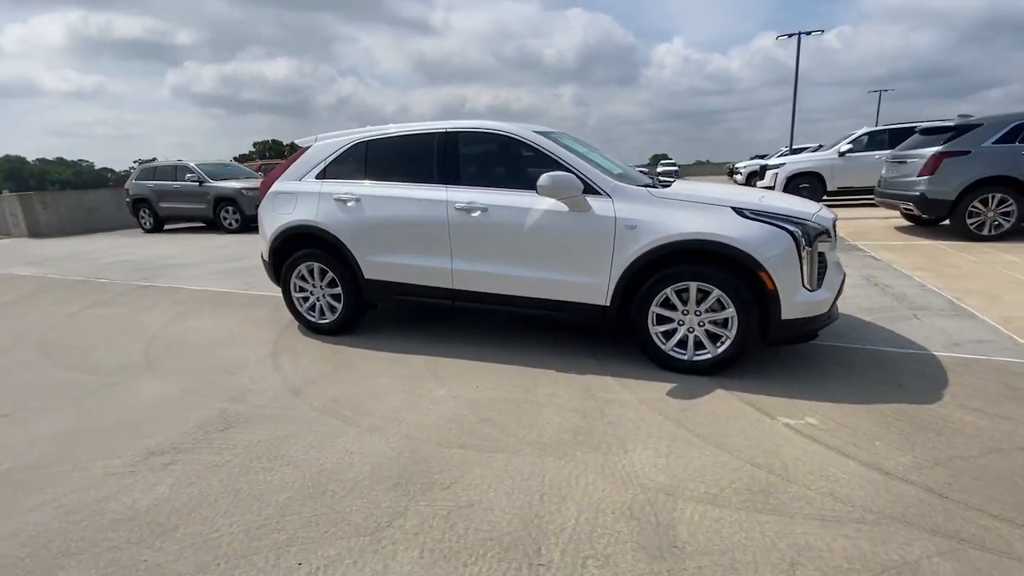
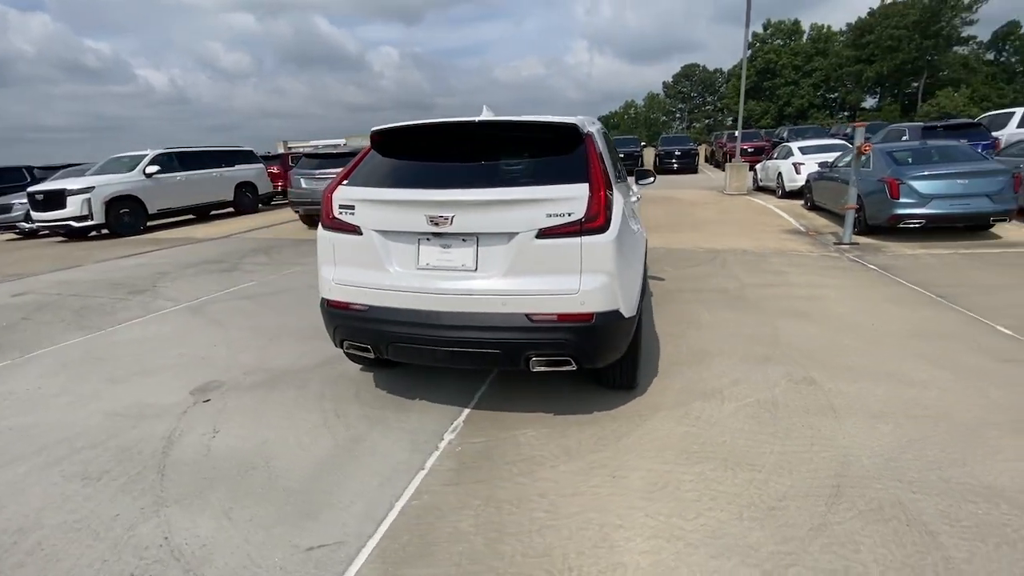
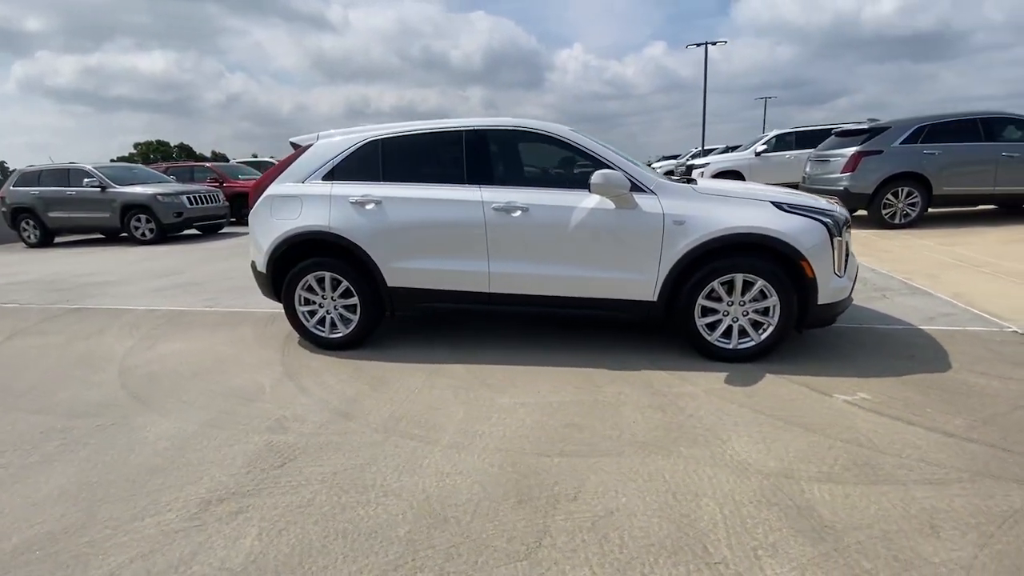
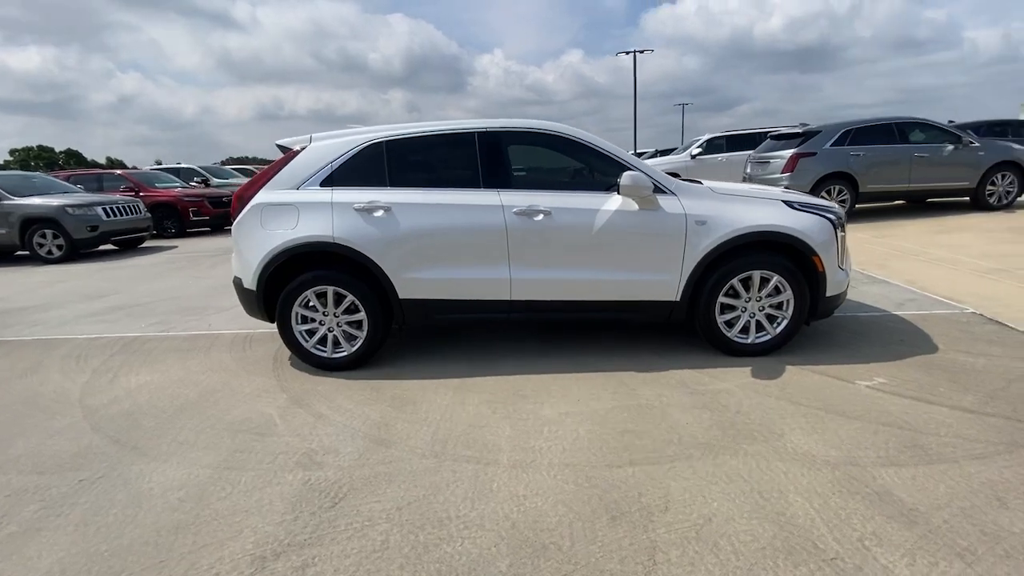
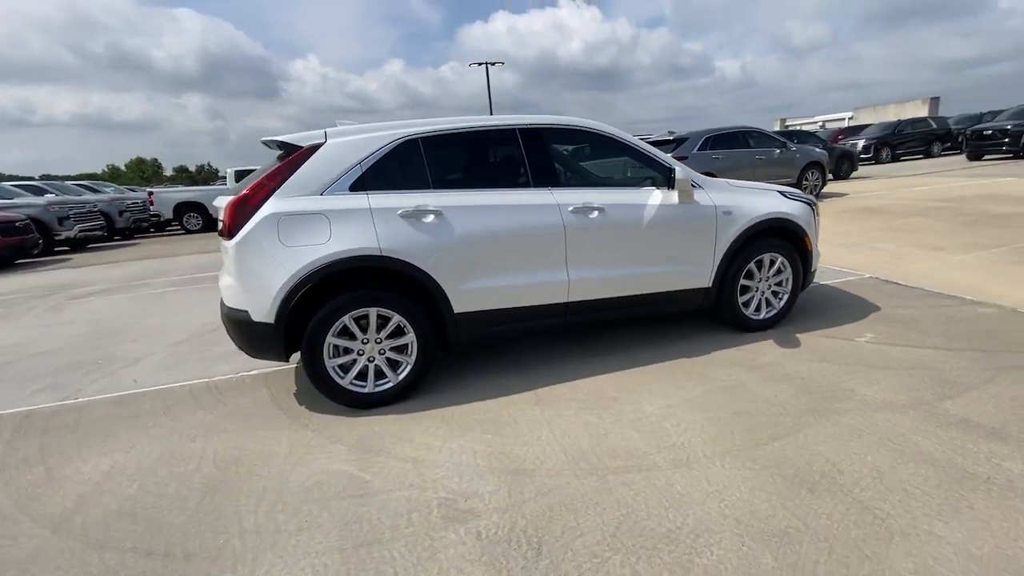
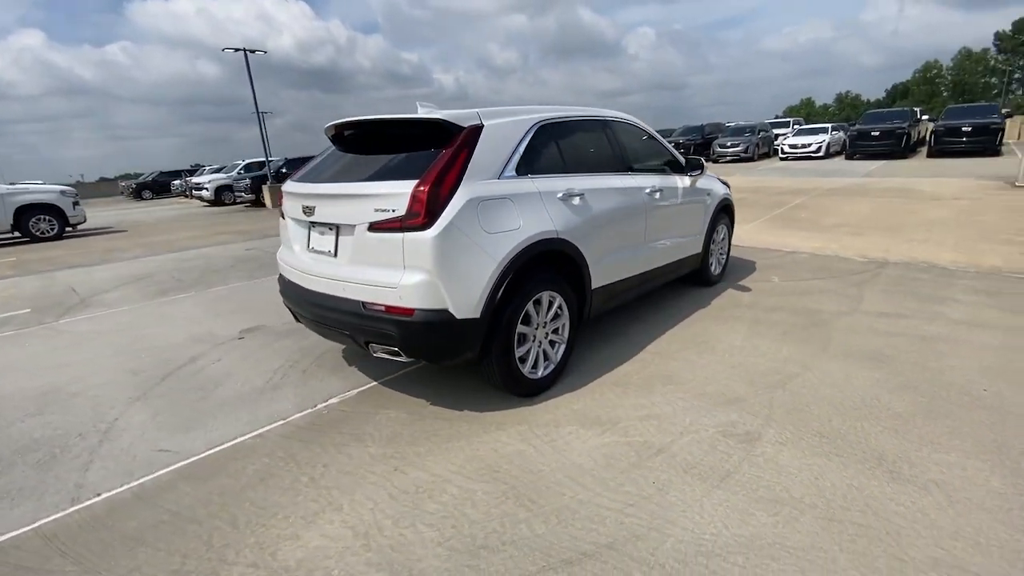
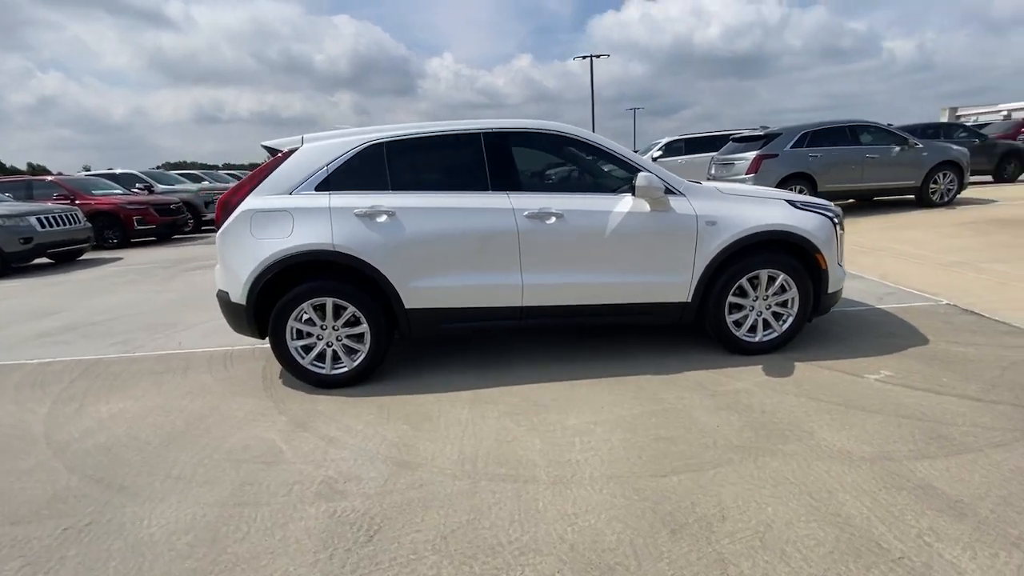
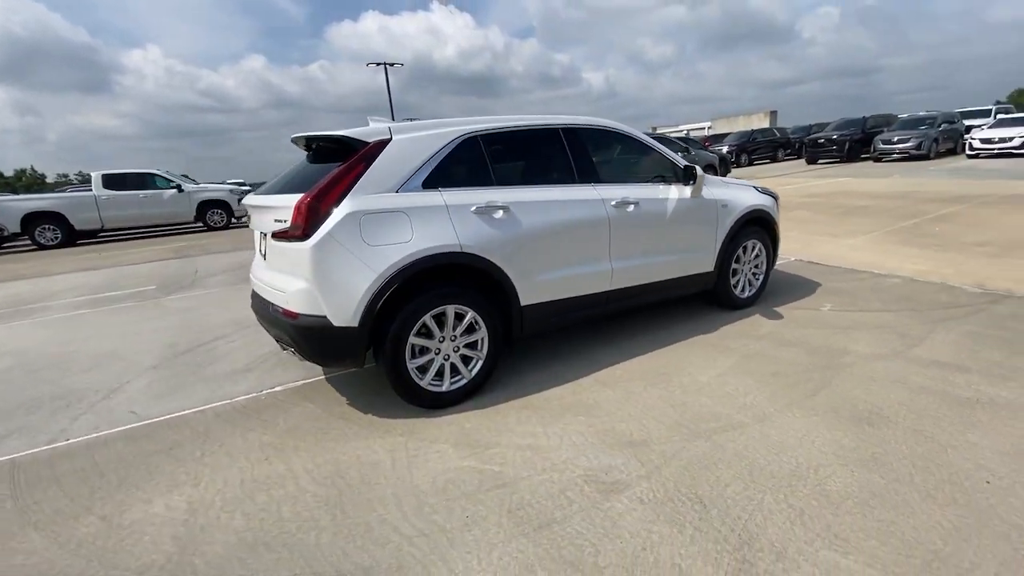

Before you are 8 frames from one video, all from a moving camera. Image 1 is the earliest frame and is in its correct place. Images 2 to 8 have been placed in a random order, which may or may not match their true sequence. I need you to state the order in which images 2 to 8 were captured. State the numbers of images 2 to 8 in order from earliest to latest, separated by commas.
3, 4, 7, 5, 8, 6, 2
